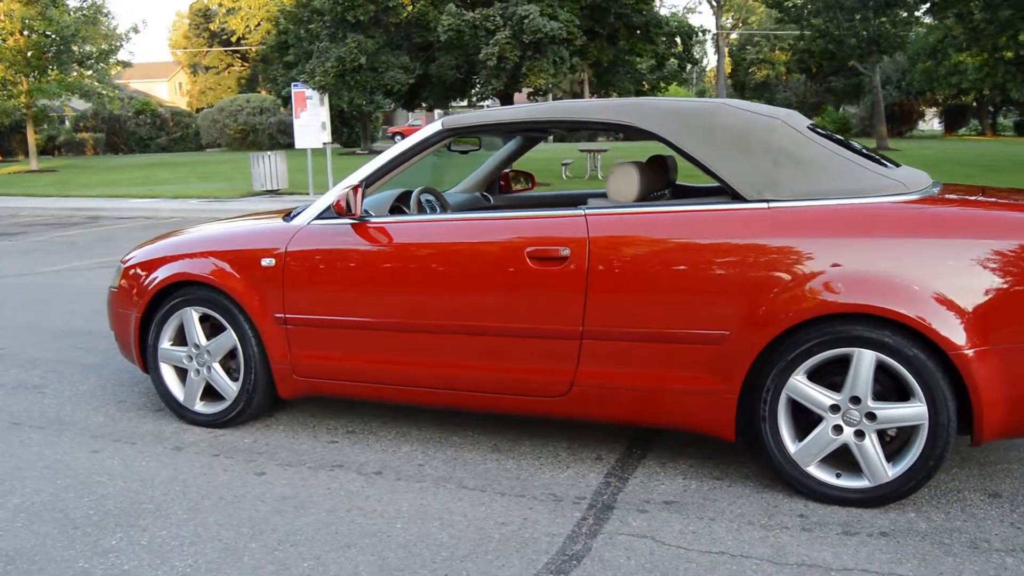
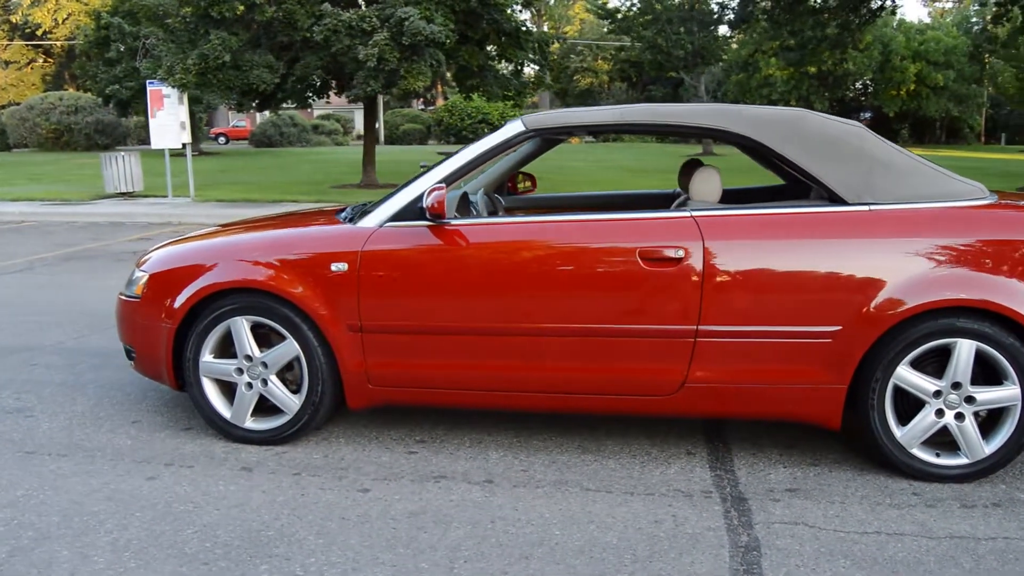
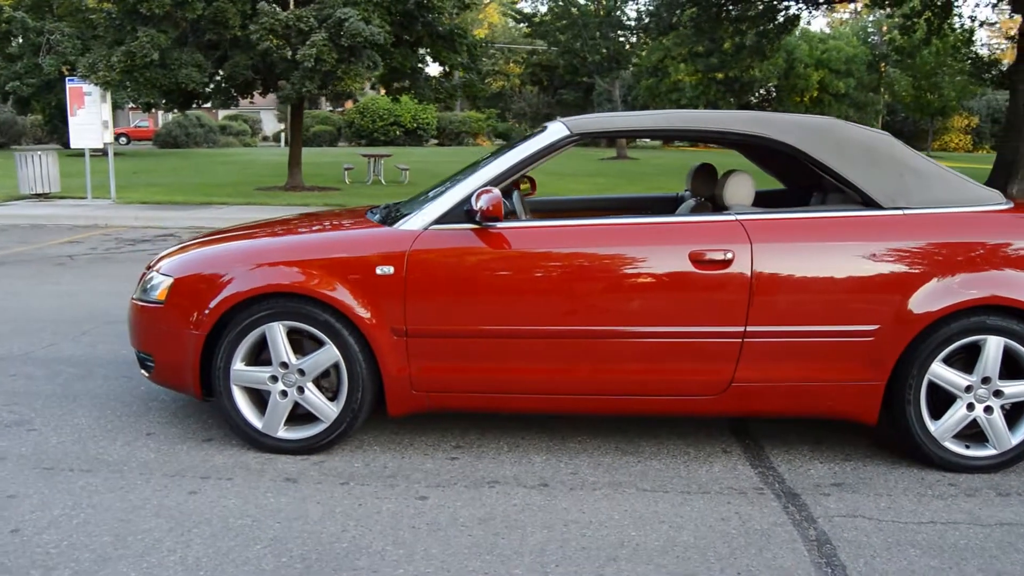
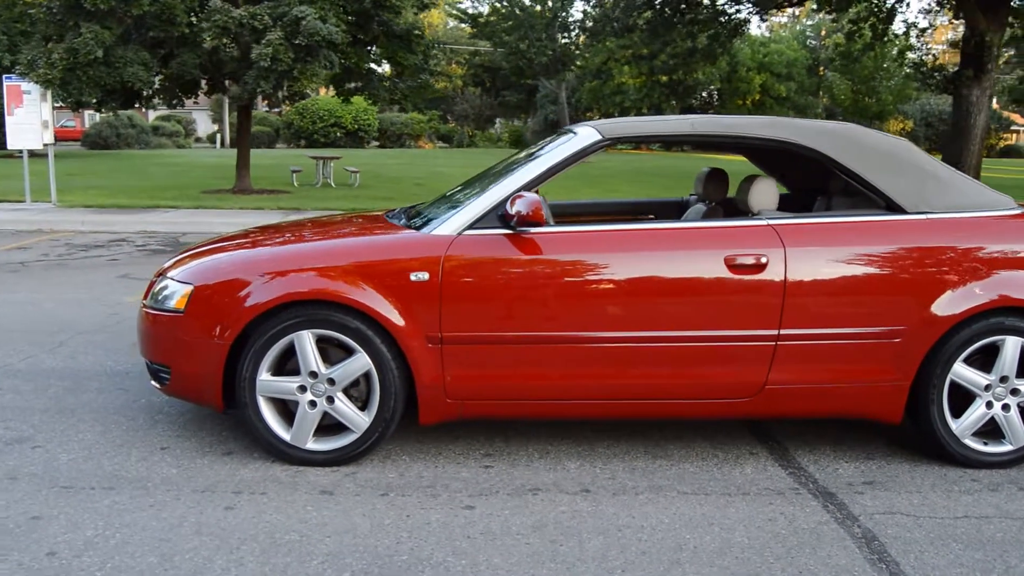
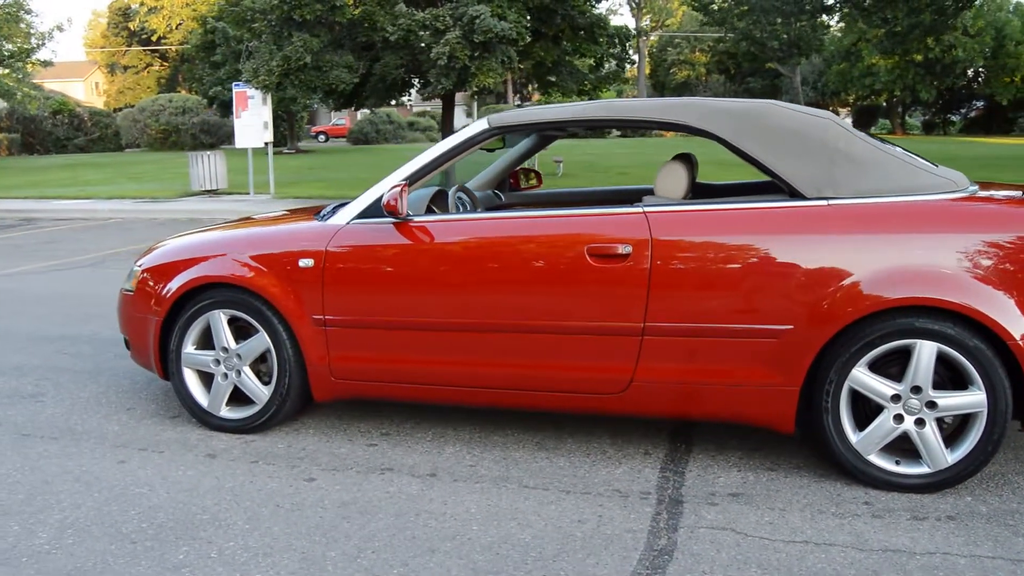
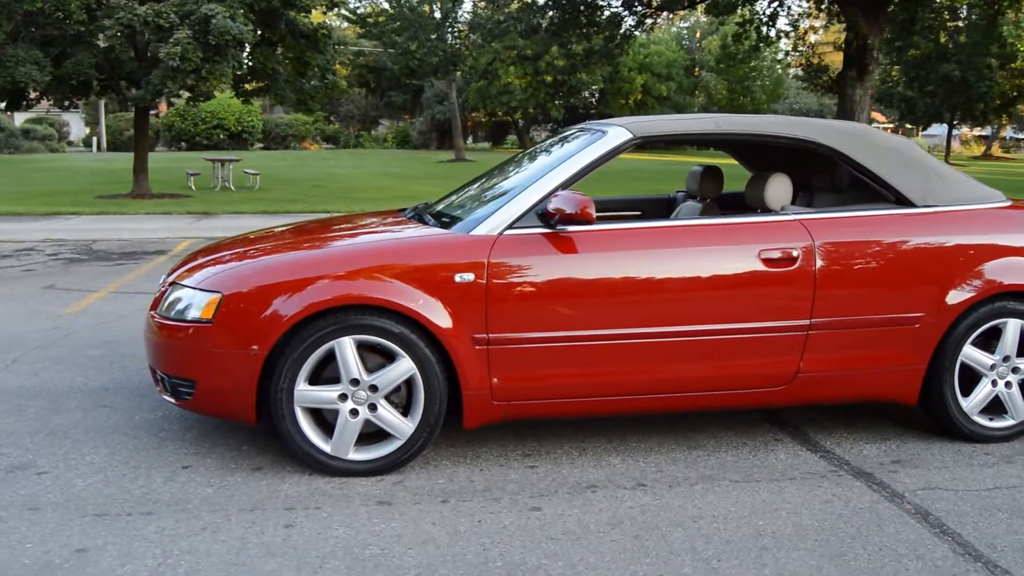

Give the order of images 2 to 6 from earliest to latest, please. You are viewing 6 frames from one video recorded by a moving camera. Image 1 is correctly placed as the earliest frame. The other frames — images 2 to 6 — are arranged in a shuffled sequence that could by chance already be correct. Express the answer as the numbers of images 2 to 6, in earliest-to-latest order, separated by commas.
5, 2, 3, 4, 6
